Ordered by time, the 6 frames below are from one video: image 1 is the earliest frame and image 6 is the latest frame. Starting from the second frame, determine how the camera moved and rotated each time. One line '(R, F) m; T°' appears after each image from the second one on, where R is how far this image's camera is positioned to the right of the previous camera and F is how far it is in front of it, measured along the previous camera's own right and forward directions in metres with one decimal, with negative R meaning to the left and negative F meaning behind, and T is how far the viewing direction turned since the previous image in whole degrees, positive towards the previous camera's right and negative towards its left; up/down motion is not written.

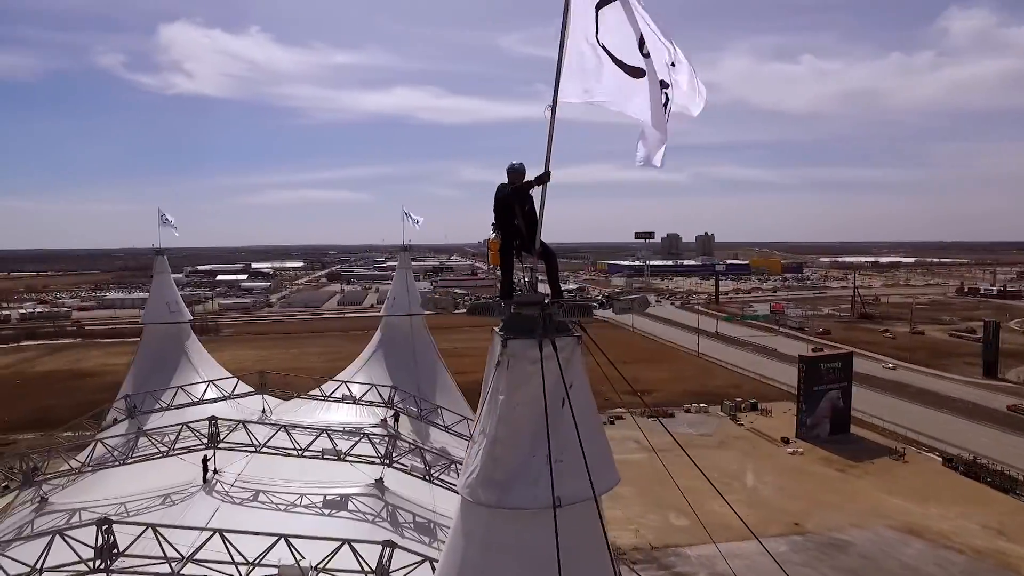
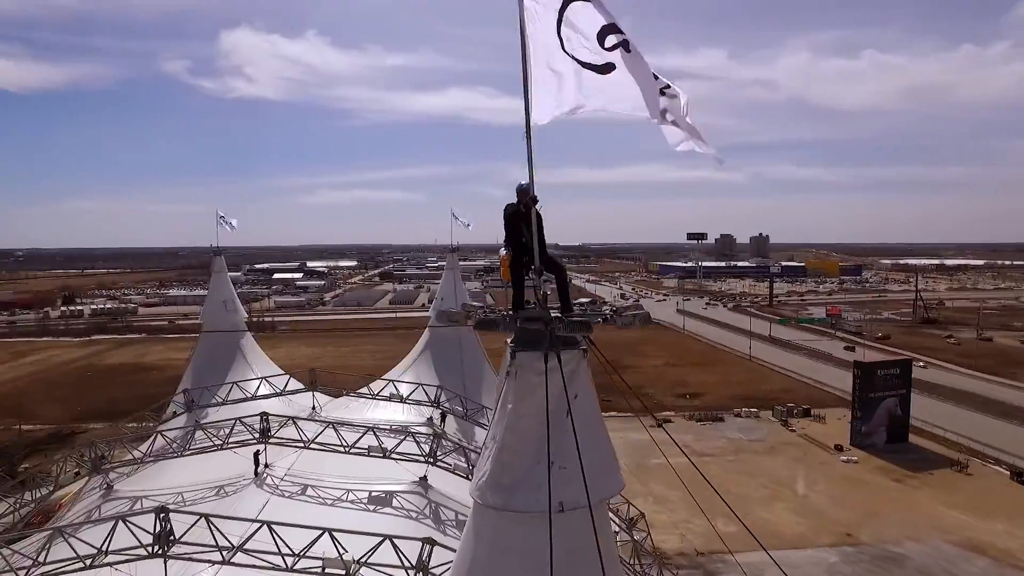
(+0.1, -0.1) m; -4°
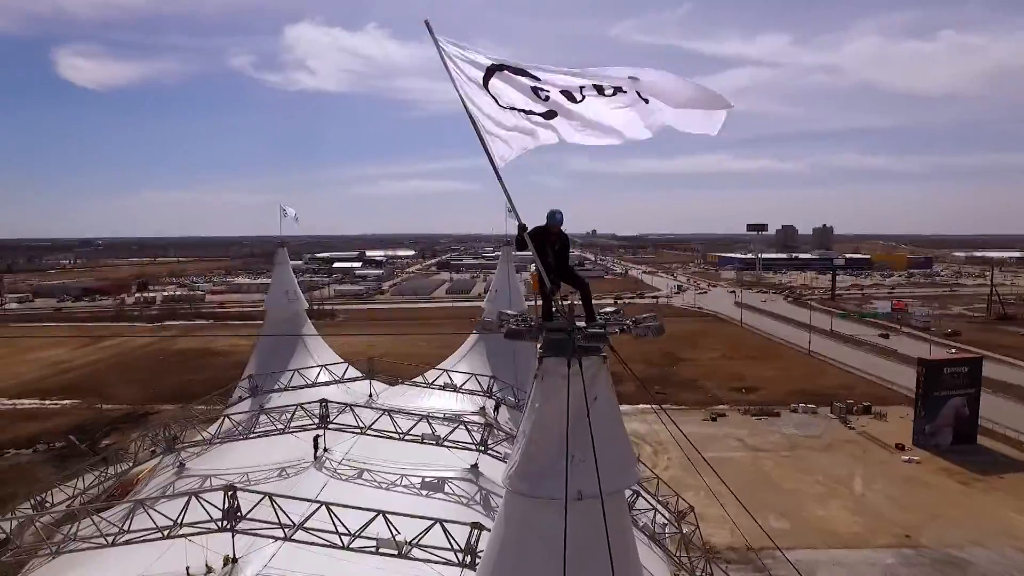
(+0.1, -0.2) m; -5°
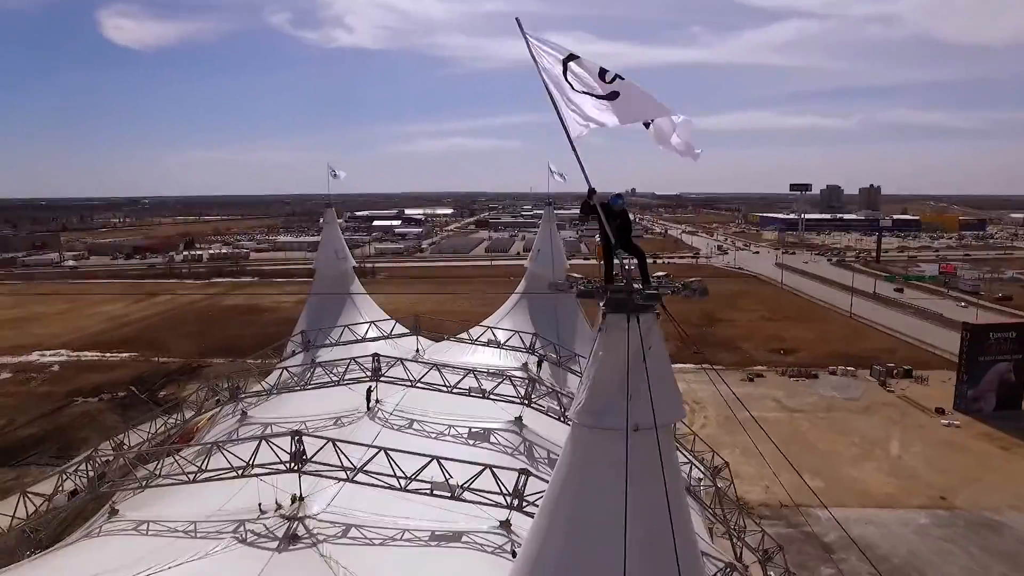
(-0.1, -0.4) m; -3°
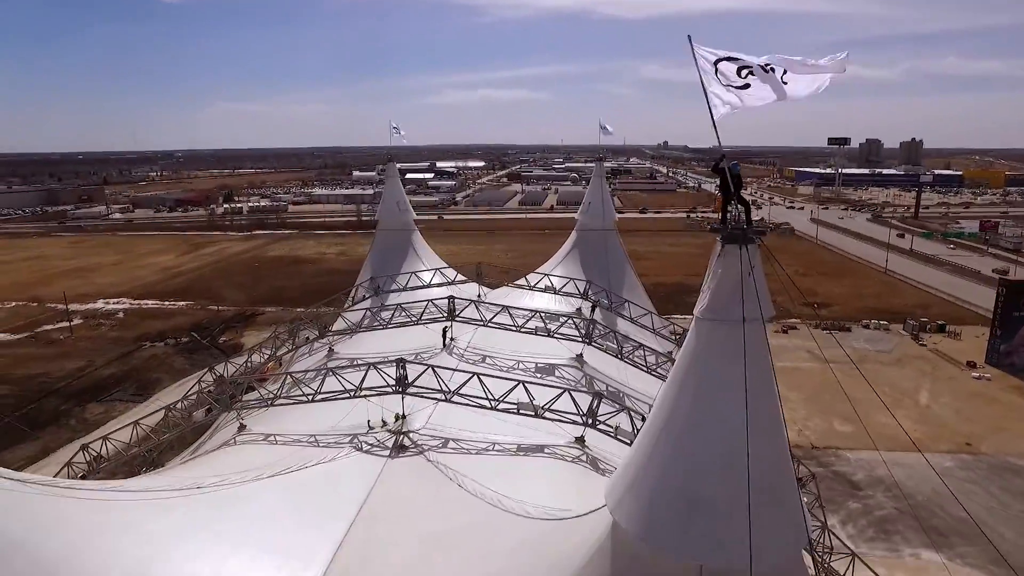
(-0.6, -1.1) m; -2°
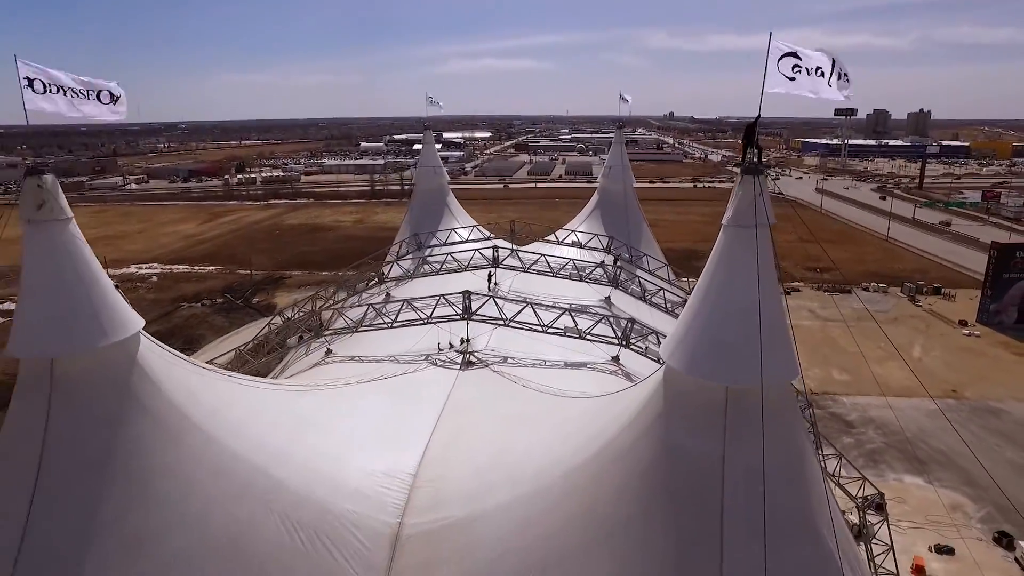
(-0.7, -1.8) m; 0°
